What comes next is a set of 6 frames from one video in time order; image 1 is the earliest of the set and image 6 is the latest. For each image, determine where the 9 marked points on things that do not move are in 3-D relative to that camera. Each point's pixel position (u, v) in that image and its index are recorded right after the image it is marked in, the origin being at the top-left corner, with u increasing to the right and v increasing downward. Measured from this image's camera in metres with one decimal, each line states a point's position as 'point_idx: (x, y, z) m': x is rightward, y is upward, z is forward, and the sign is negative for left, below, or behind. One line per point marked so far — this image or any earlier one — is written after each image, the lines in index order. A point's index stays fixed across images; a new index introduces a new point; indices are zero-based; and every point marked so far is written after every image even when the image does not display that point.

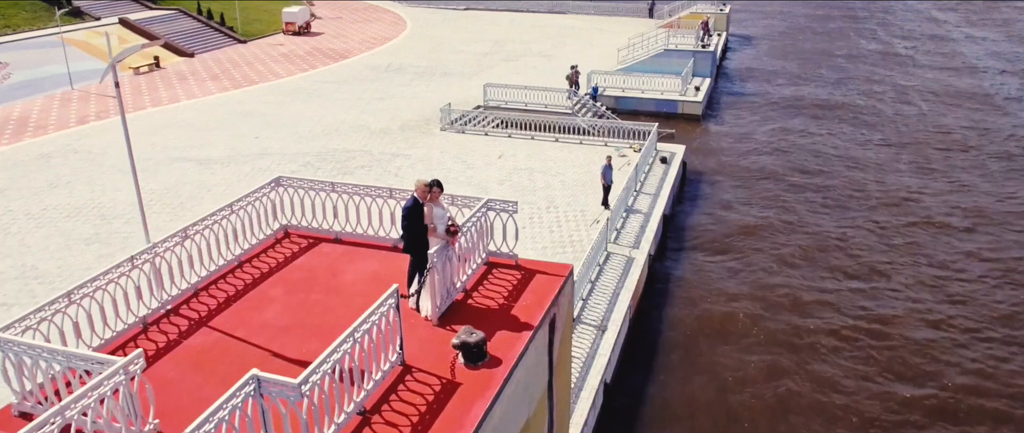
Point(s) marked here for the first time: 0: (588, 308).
0: (+1.1, -1.3, +11.0) m
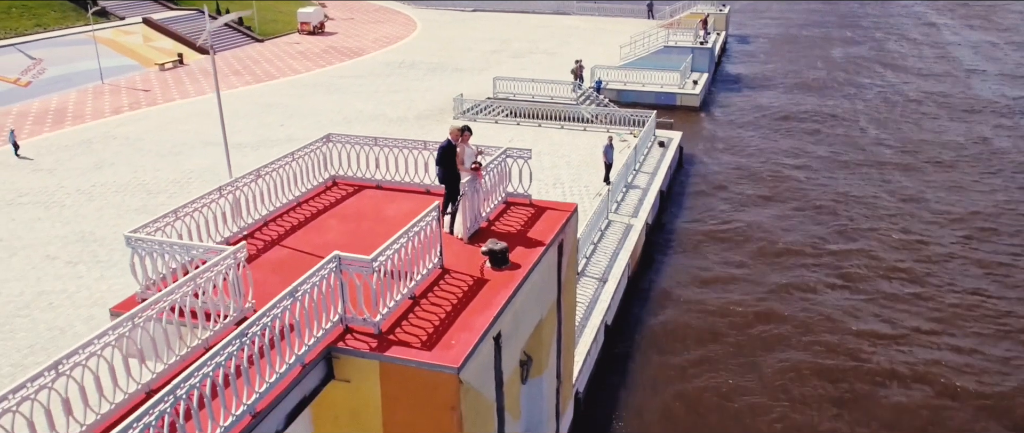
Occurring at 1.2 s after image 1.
0: (+1.3, -0.8, +12.3) m
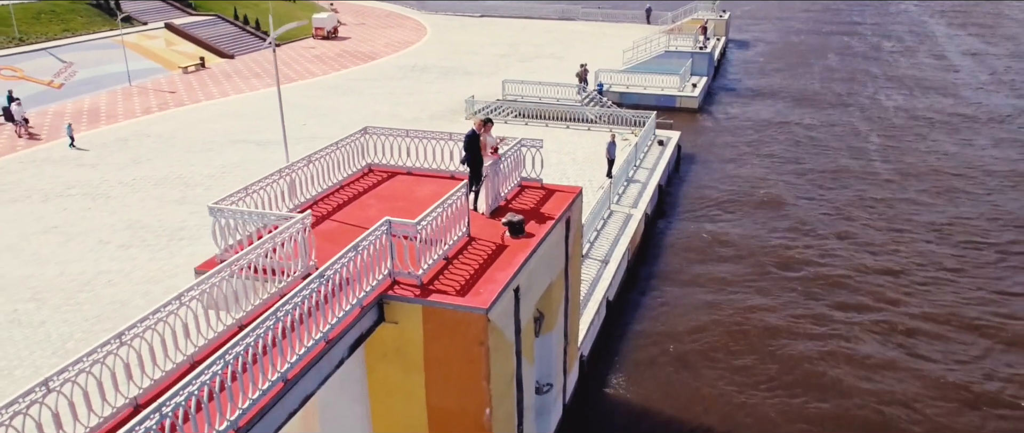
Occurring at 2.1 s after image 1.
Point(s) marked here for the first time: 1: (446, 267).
0: (+1.5, -0.6, +13.6) m
1: (-0.6, -0.5, +7.3) m
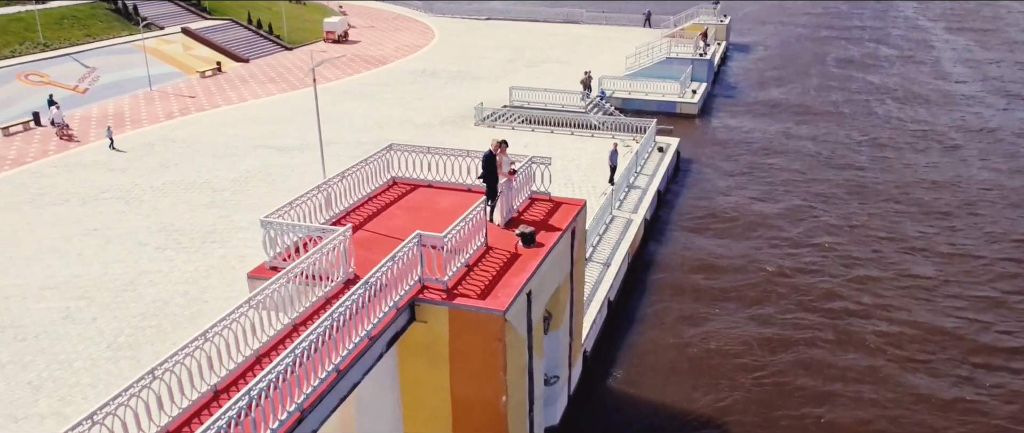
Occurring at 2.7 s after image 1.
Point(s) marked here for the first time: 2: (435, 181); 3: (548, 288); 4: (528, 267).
0: (+1.7, -0.7, +14.6) m
1: (-0.5, -0.6, +8.3) m
2: (-1.1, +0.5, +10.9) m
3: (+0.4, -0.9, +9.0) m
4: (+0.2, -0.6, +8.5) m
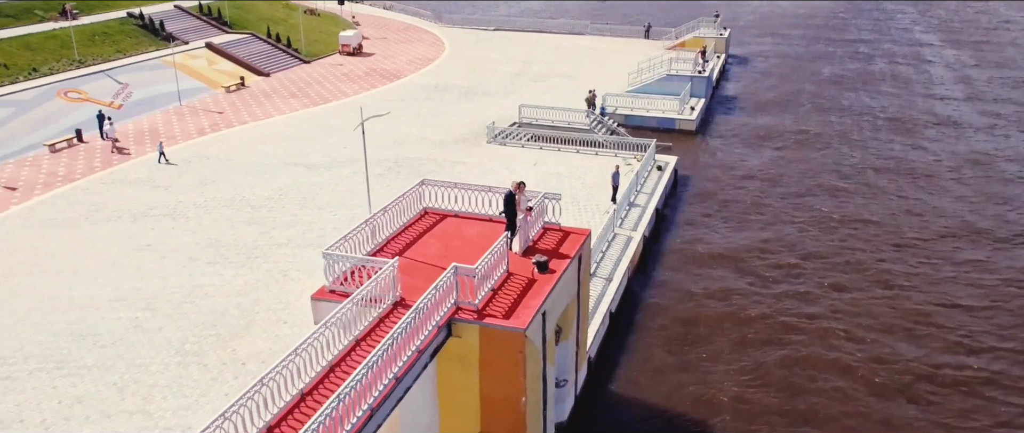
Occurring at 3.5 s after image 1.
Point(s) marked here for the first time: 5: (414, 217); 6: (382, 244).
0: (+1.9, -1.1, +16.4) m
1: (-0.3, -1.1, +10.1) m
2: (-0.9, +0.1, +12.7) m
3: (+0.7, -1.3, +10.8) m
4: (+0.4, -1.0, +10.2) m
5: (-1.6, 0.0, +12.5) m
6: (-2.0, -0.4, +11.6) m
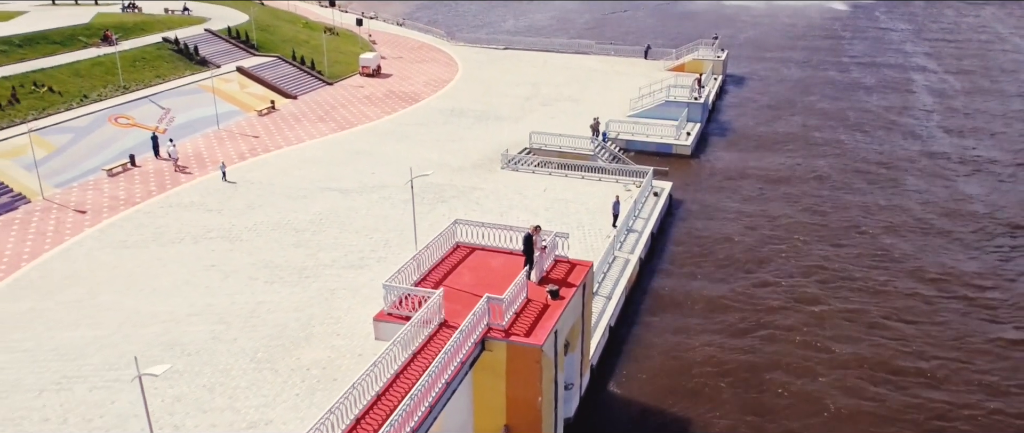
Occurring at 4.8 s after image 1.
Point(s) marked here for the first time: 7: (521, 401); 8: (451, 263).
0: (+2.3, -1.8, +19.2) m
1: (+0.1, -1.8, +12.9) m
2: (-0.5, -0.6, +15.5) m
3: (+1.0, -2.0, +13.6) m
4: (+0.8, -1.7, +13.0) m
5: (-1.3, -0.7, +15.3) m
6: (-1.7, -1.1, +14.4) m
7: (+0.2, -3.1, +12.7) m
8: (-1.2, -1.0, +14.9) m
